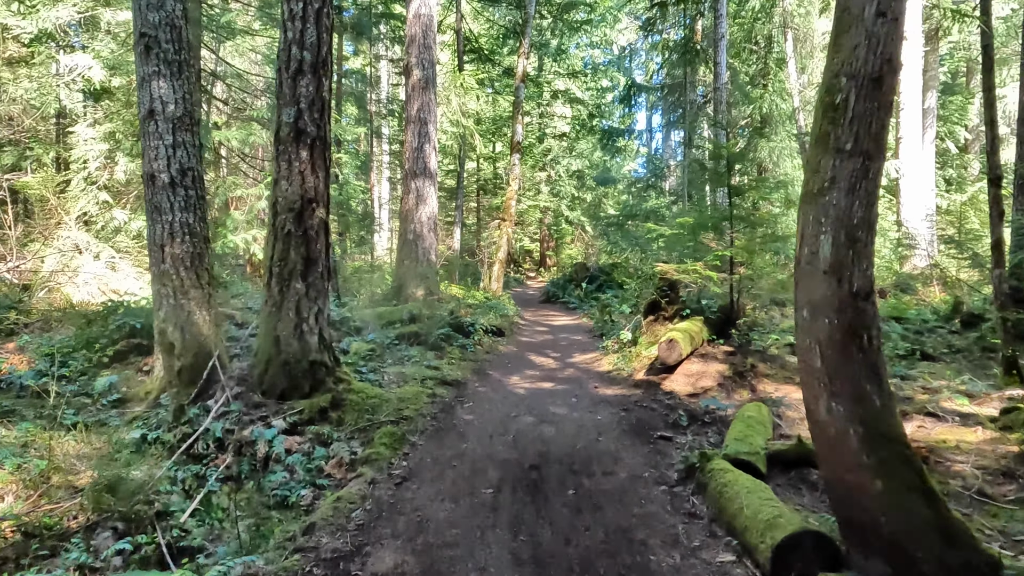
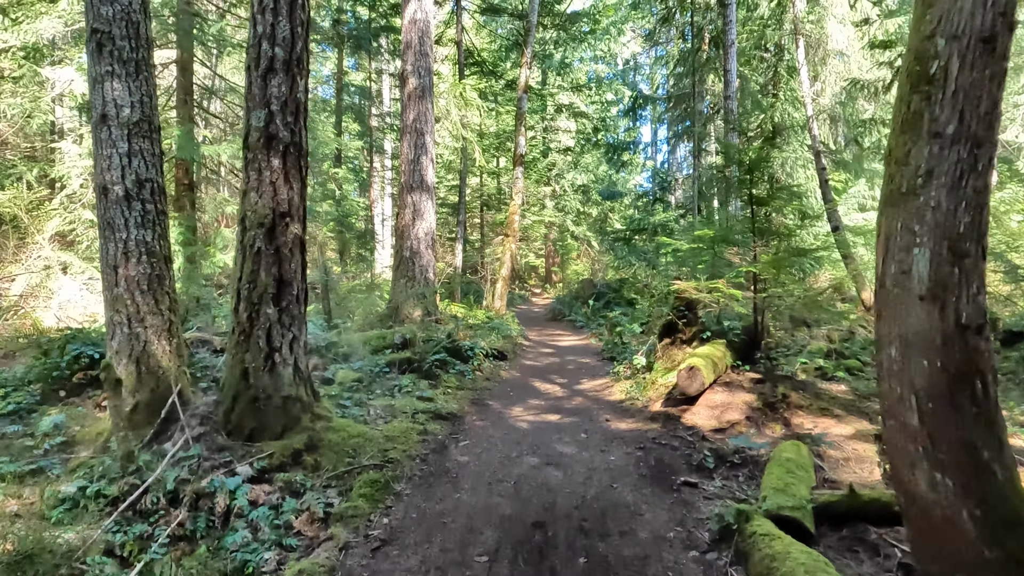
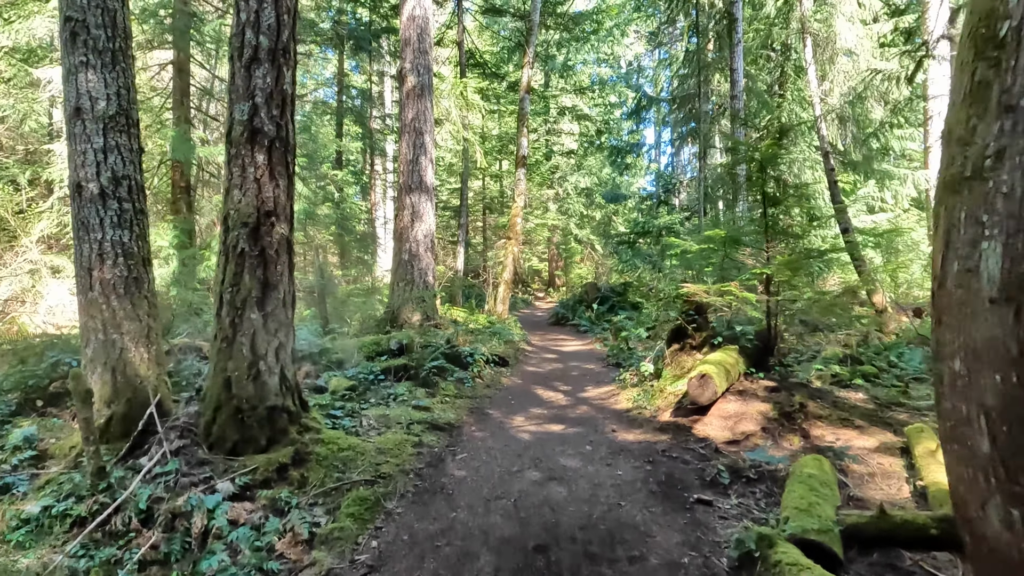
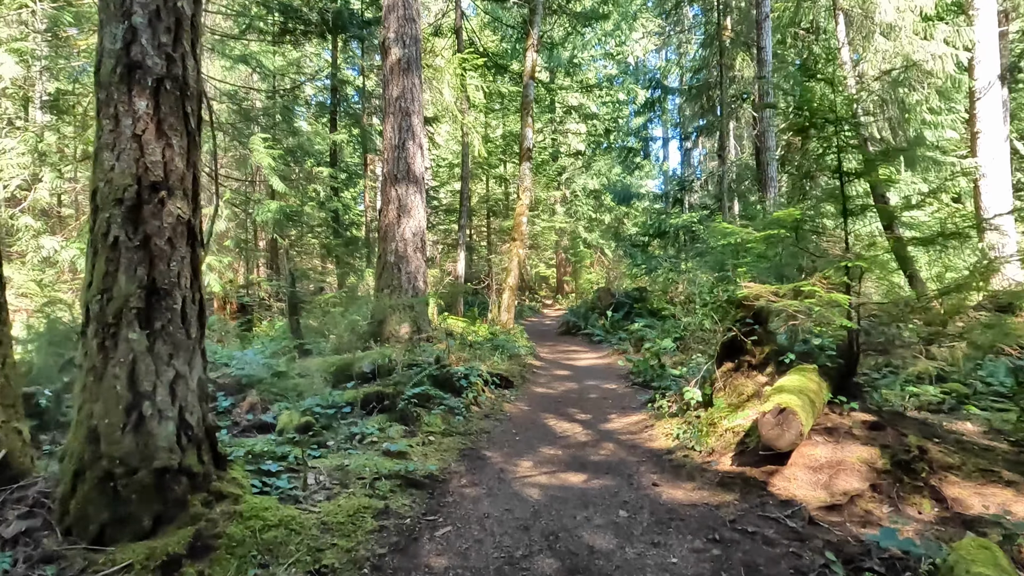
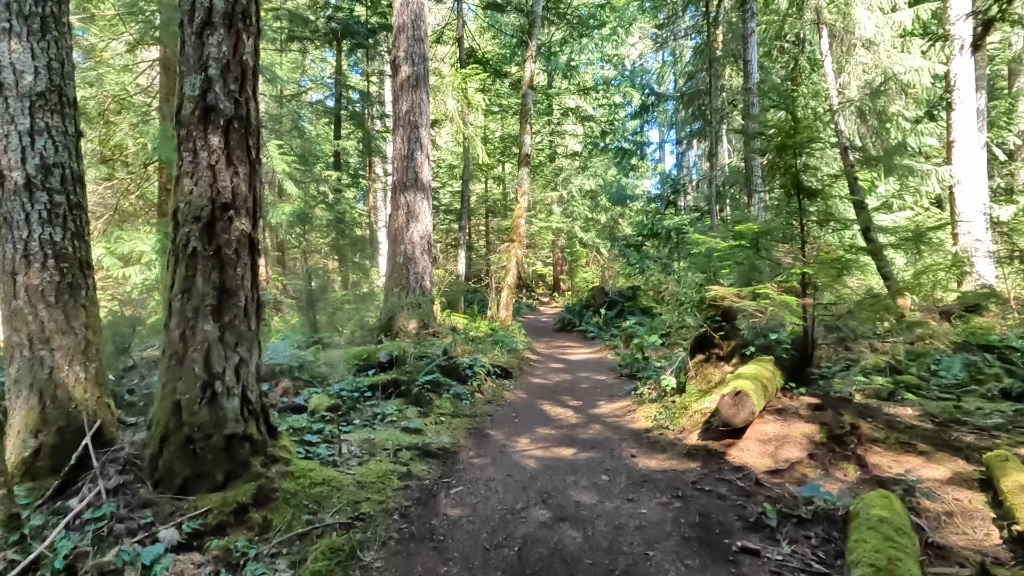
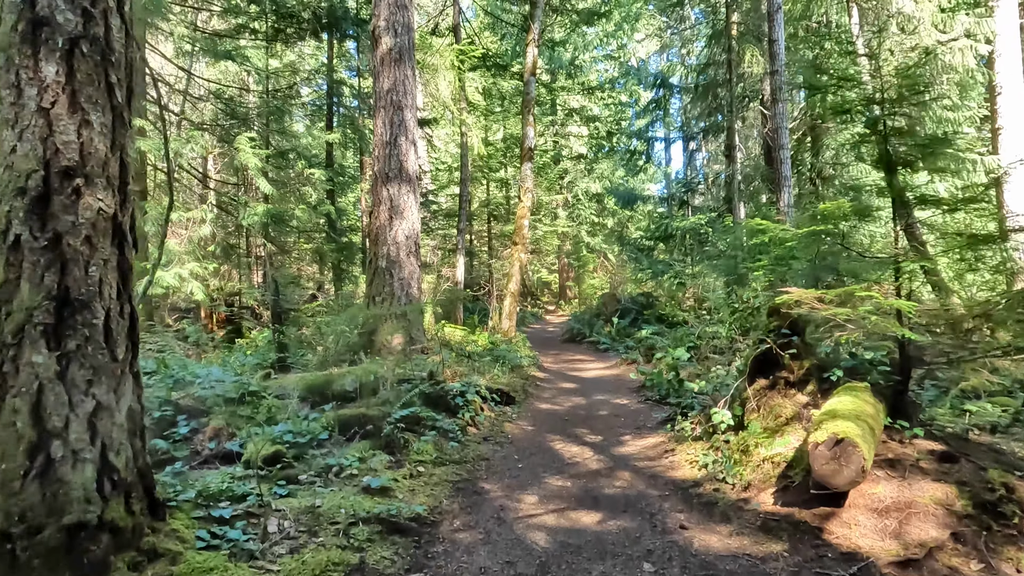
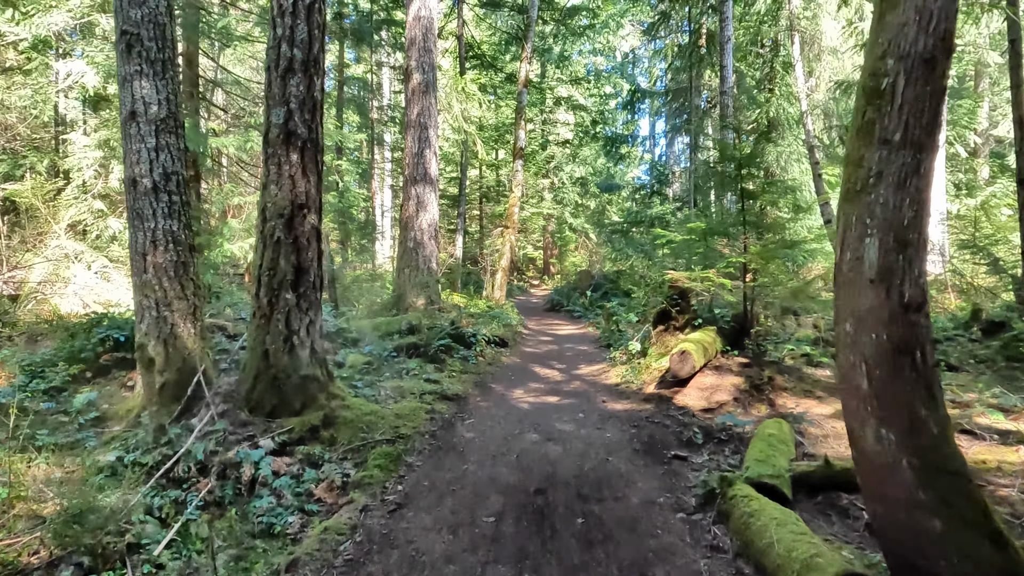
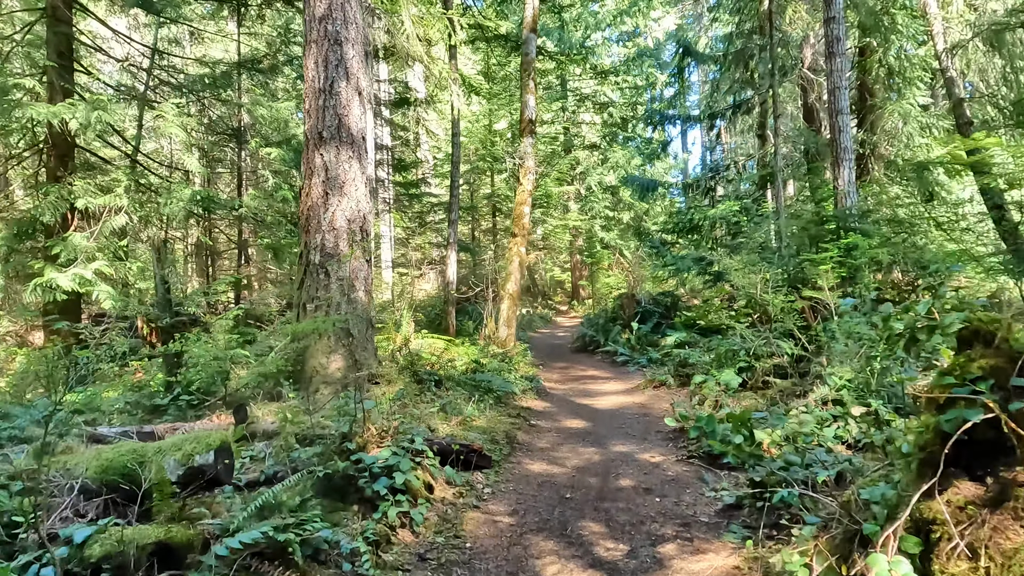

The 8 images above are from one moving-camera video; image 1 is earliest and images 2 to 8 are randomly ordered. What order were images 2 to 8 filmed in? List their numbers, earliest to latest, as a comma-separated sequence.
7, 2, 3, 5, 4, 6, 8
